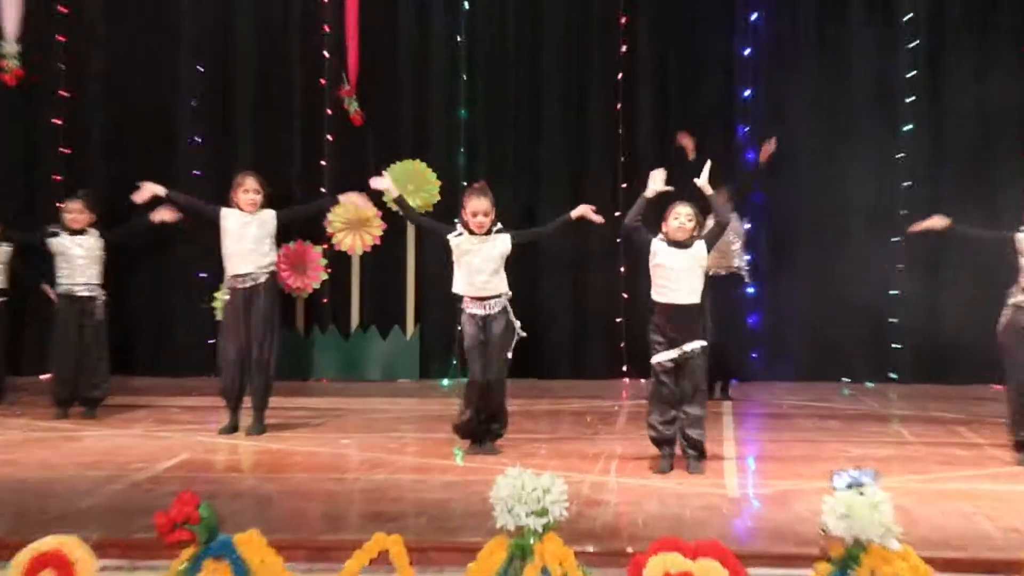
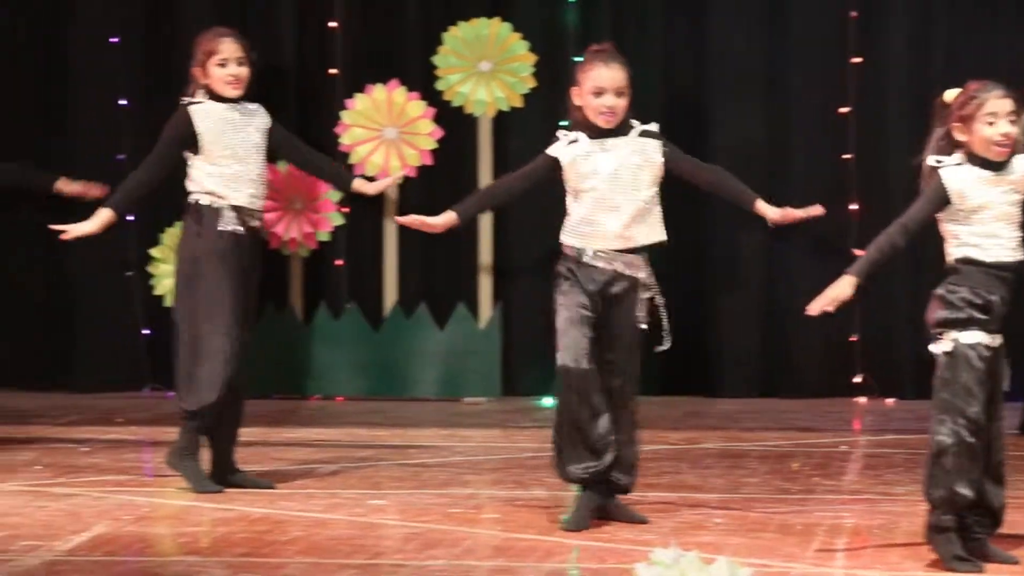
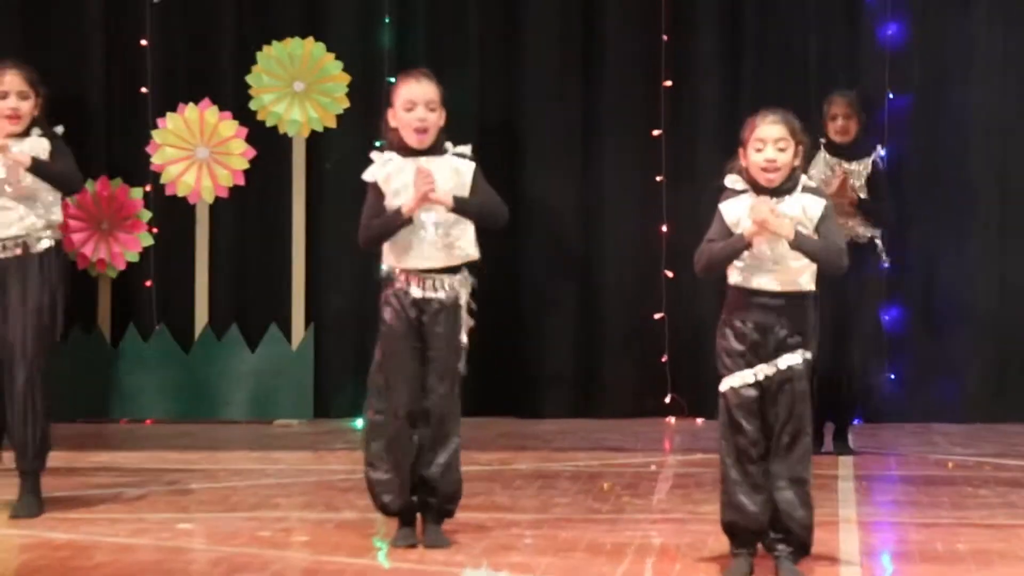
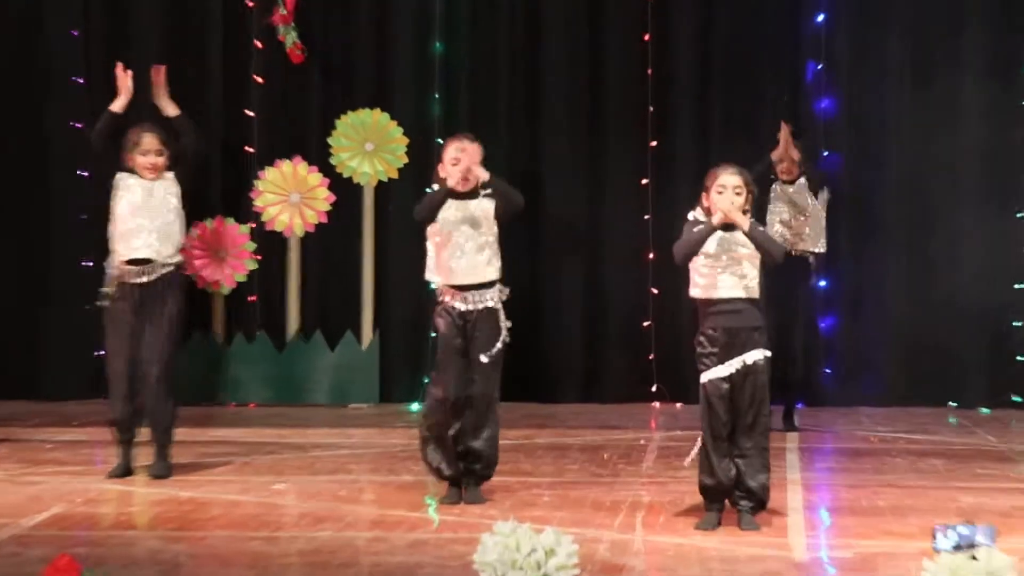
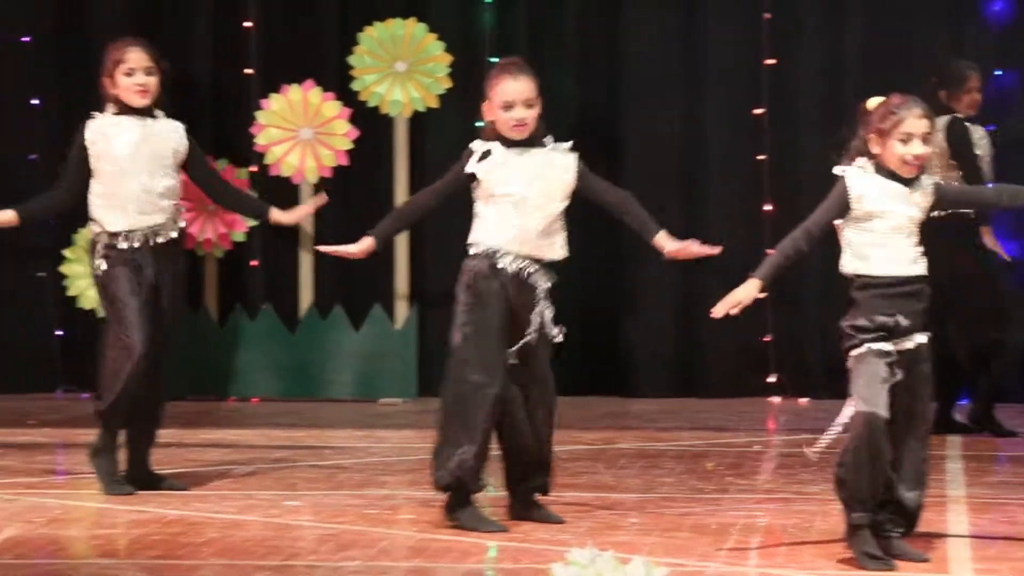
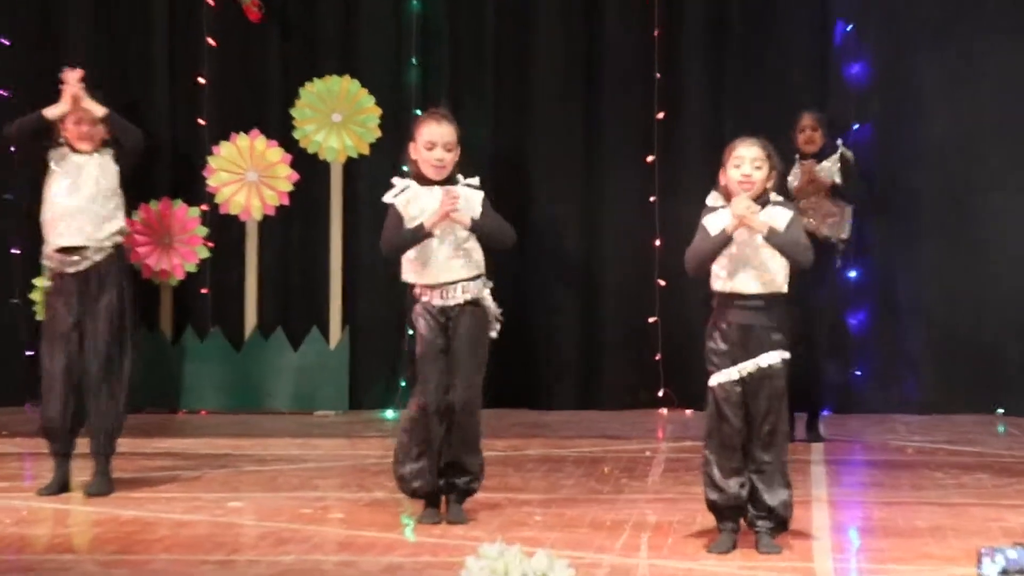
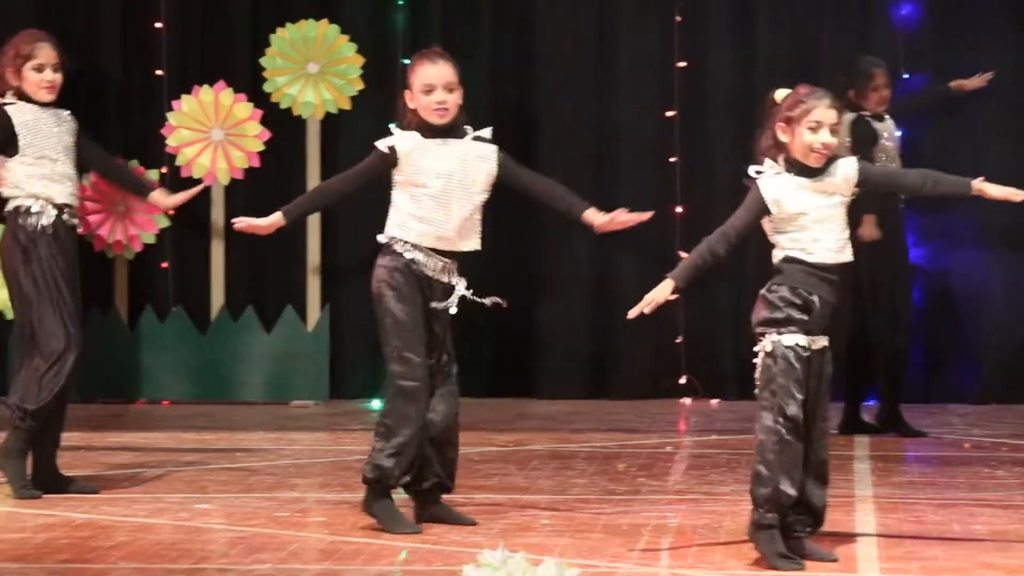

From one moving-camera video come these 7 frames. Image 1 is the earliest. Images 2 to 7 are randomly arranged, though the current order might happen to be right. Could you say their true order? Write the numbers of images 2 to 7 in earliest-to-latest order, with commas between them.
4, 6, 3, 7, 5, 2
